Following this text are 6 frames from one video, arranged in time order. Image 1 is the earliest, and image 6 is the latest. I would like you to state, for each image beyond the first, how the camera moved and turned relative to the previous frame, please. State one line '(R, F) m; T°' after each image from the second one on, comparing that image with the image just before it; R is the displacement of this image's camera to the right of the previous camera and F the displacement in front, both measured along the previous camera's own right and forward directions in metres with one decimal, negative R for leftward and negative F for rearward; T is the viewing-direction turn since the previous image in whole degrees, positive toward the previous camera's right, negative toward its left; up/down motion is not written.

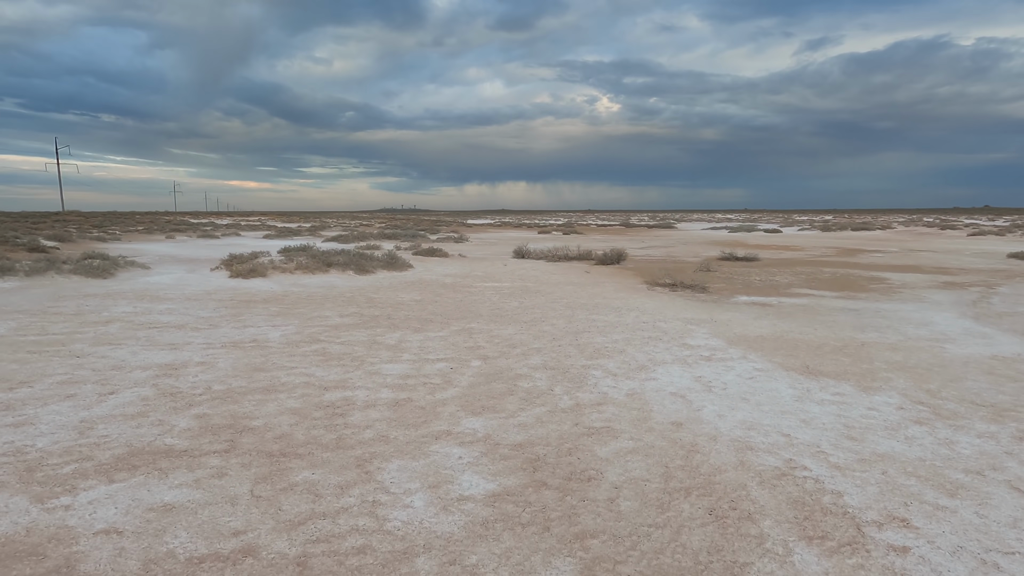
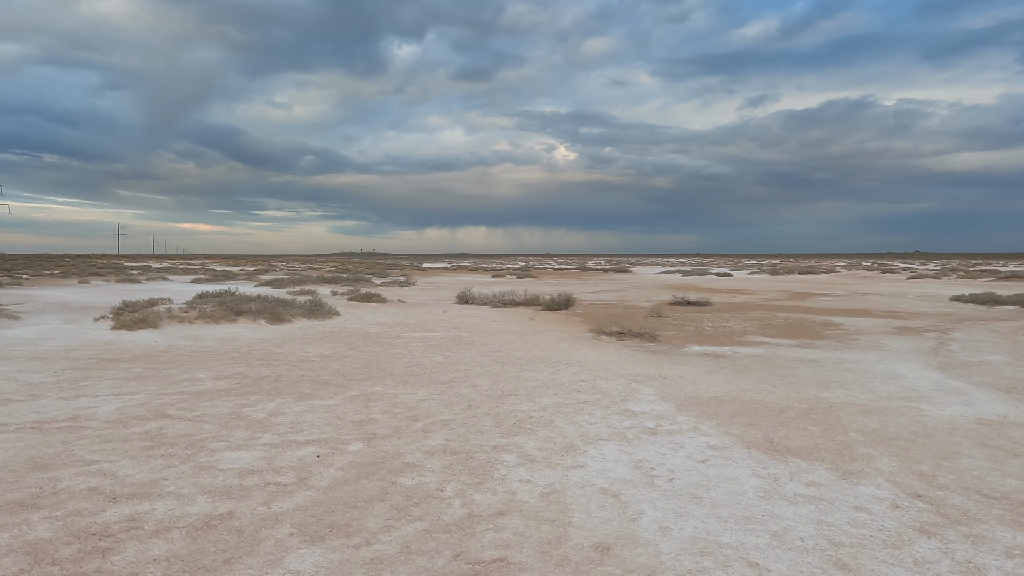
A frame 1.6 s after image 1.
(+0.7, +1.4) m; +4°
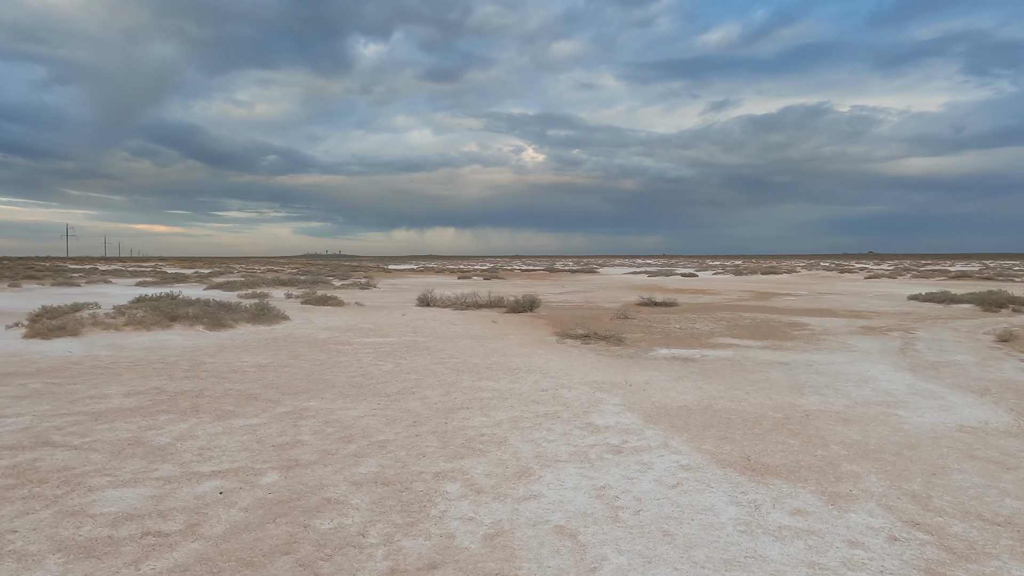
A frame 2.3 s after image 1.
(+0.2, +0.7) m; +3°
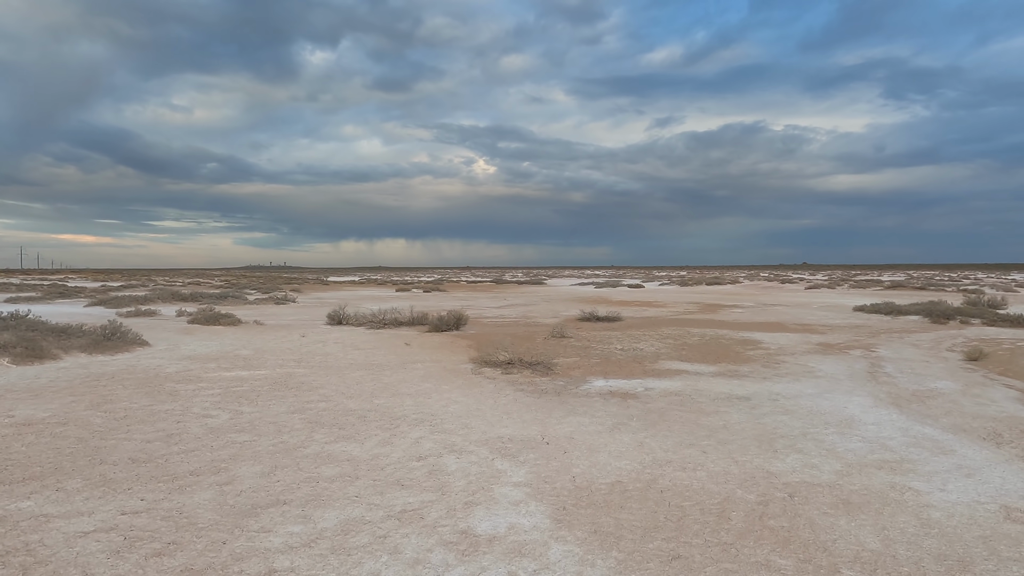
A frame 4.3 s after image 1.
(+0.8, +2.2) m; +5°
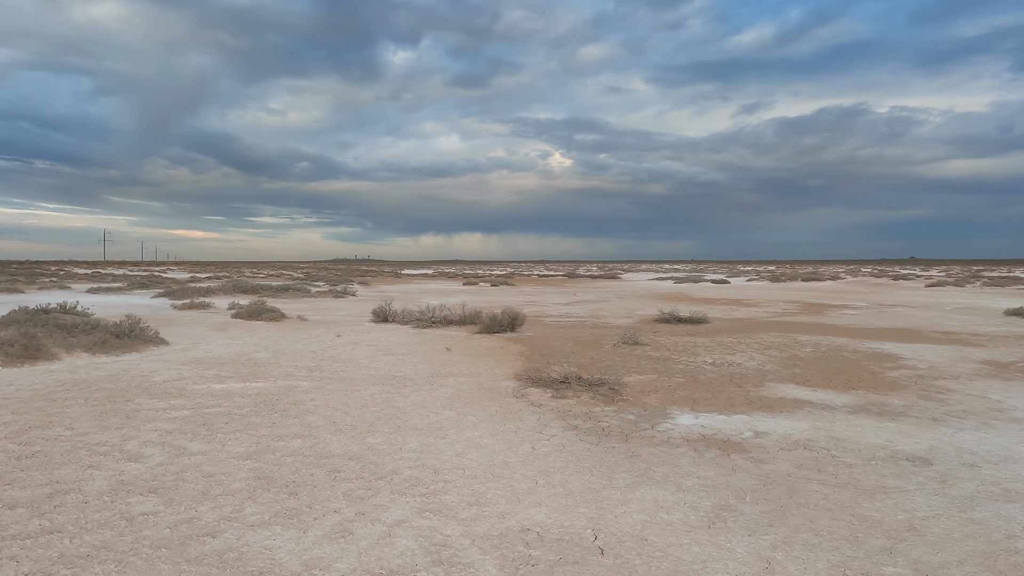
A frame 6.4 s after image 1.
(+0.3, +2.3) m; -8°
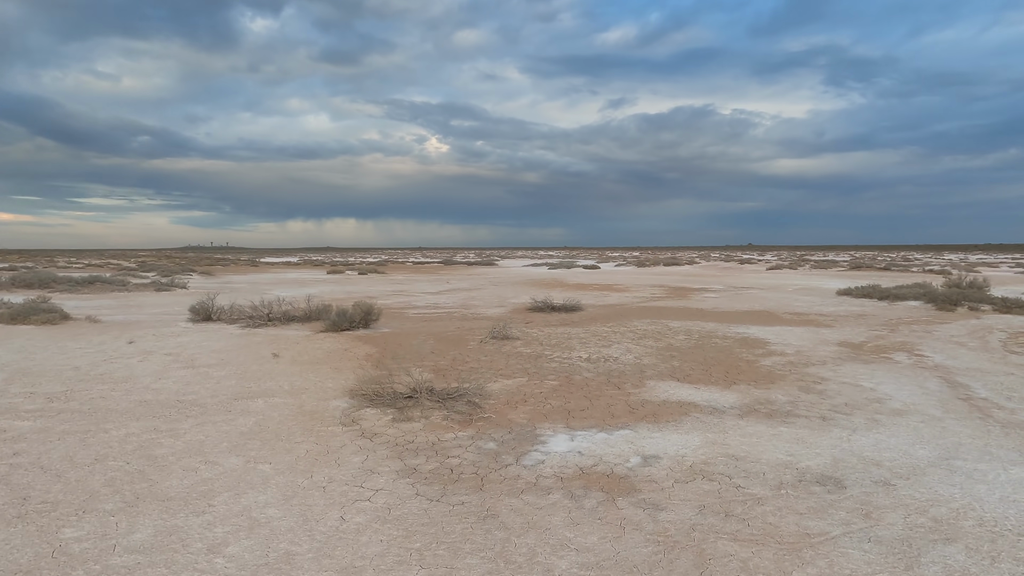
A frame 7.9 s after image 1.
(+0.5, +1.6) m; +13°
